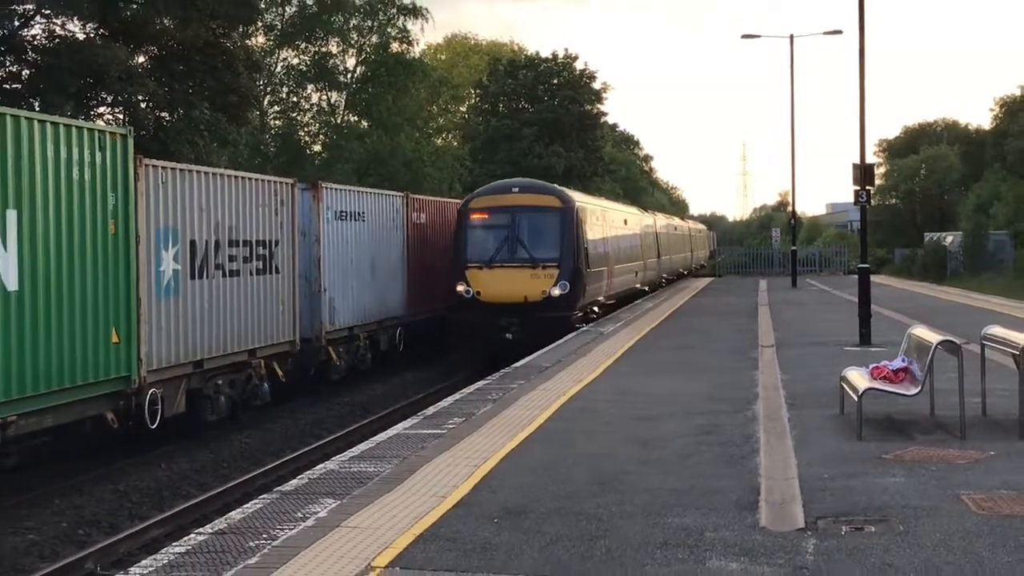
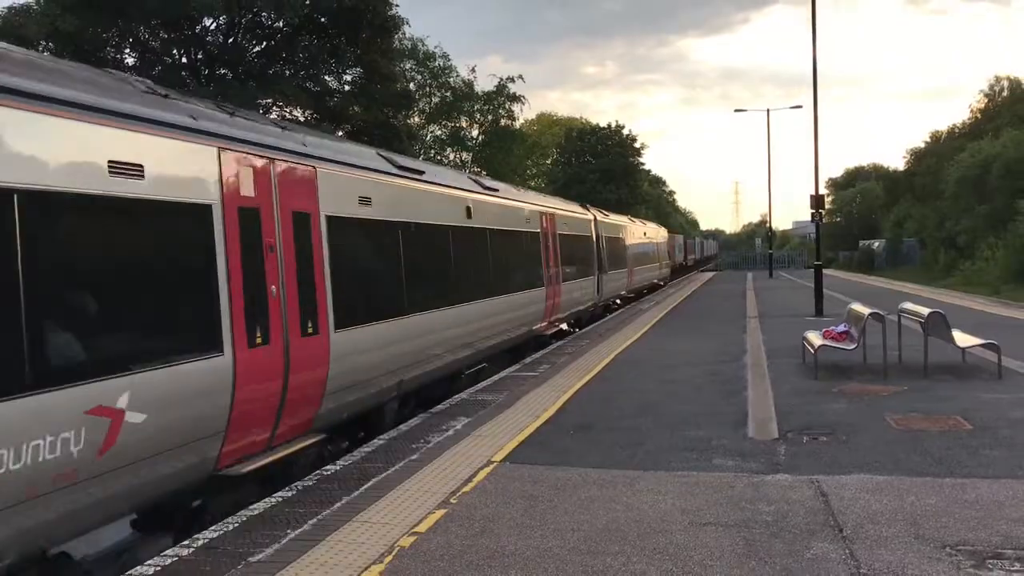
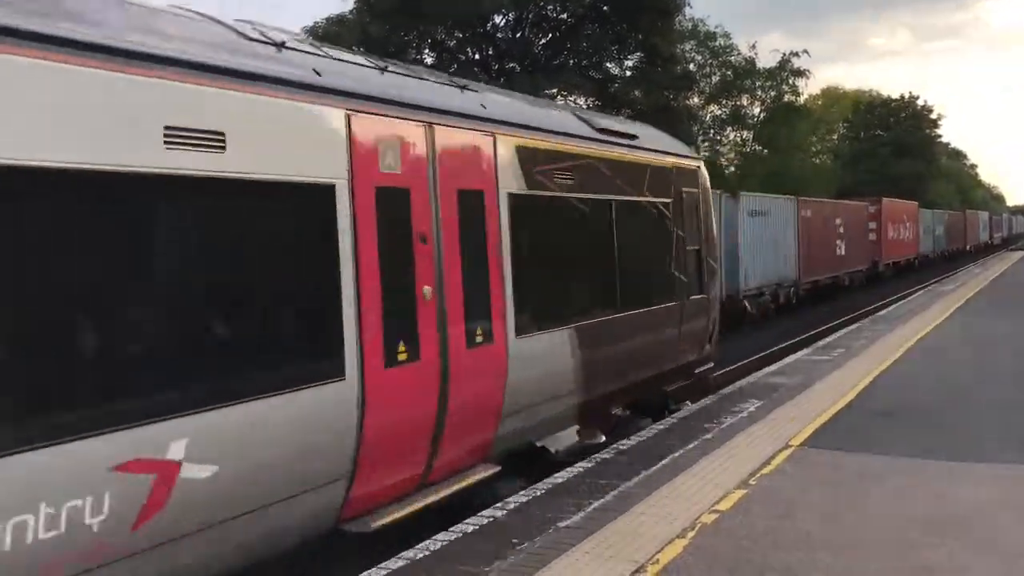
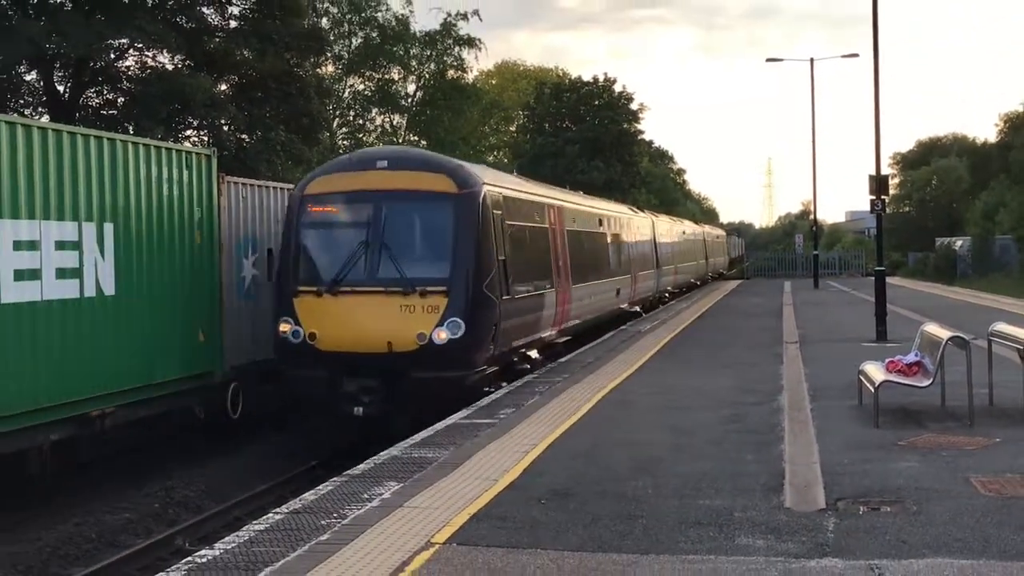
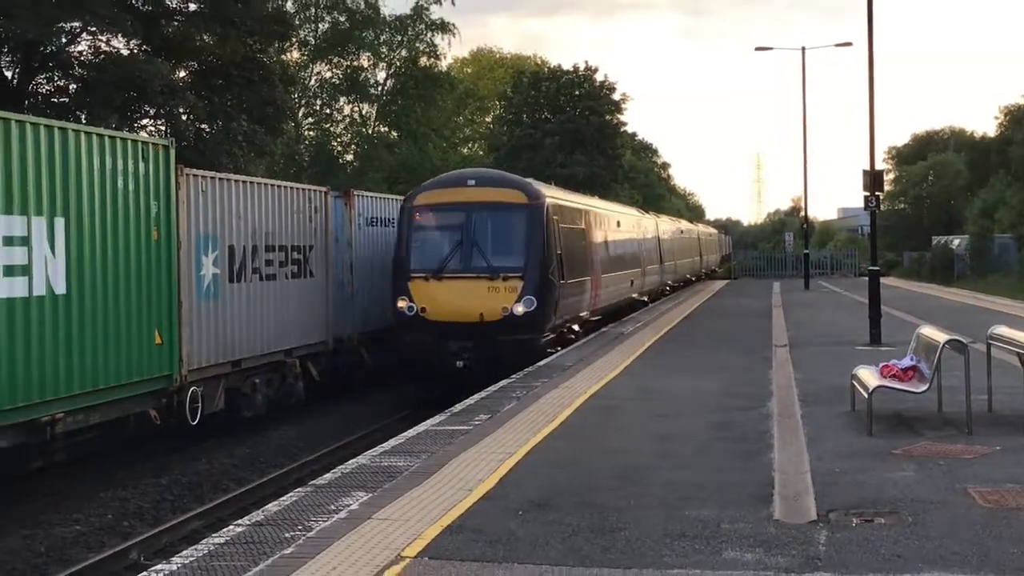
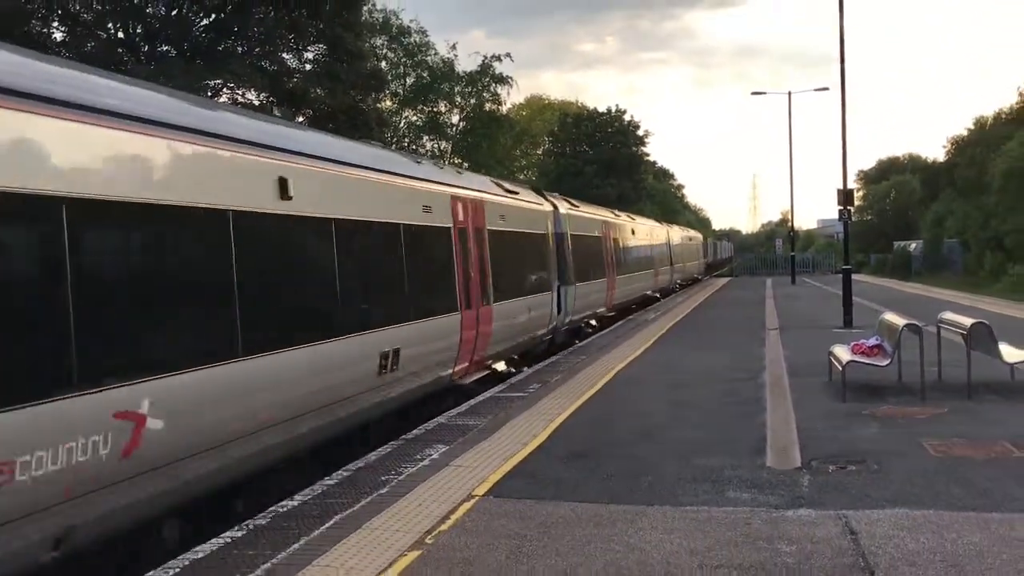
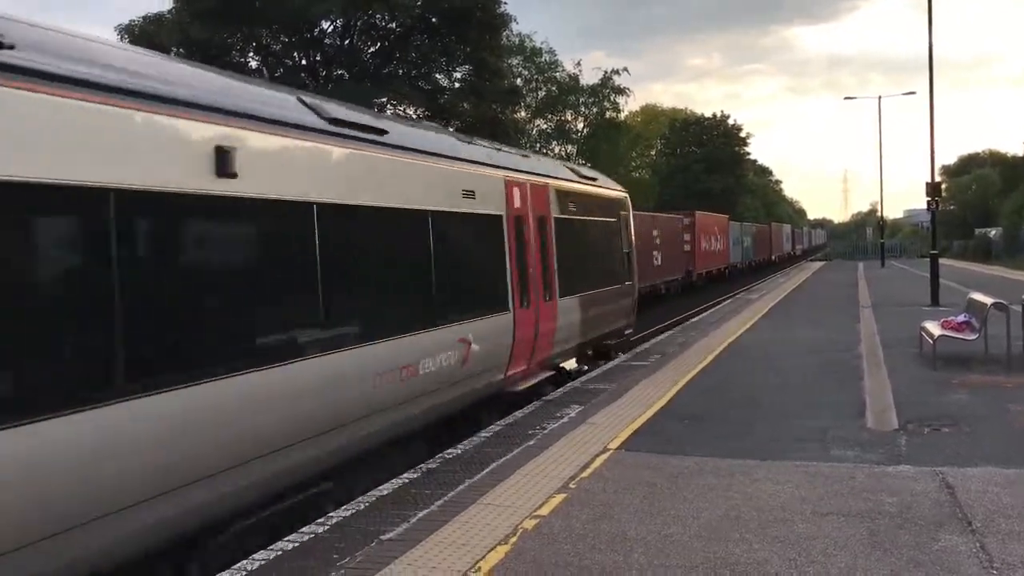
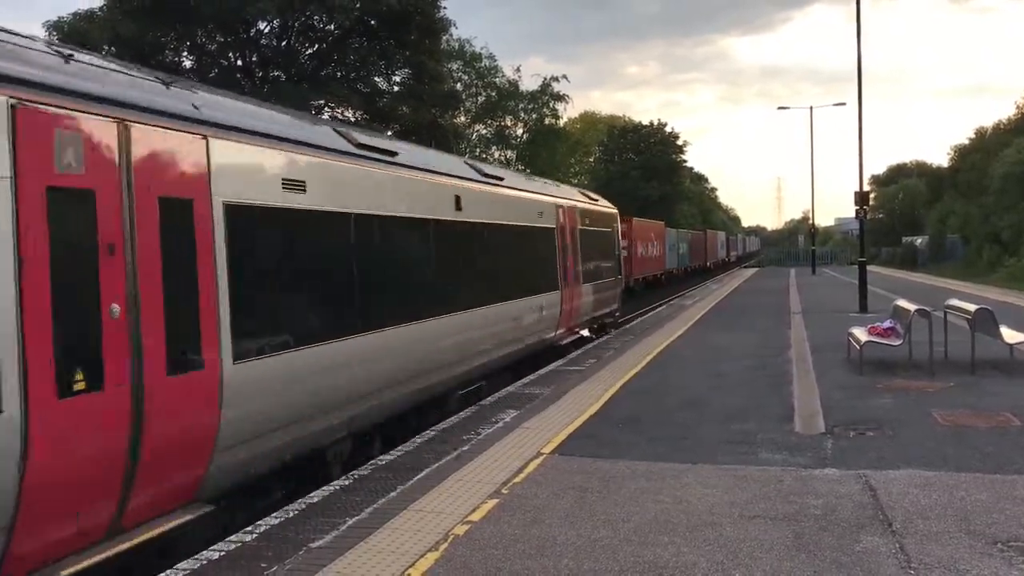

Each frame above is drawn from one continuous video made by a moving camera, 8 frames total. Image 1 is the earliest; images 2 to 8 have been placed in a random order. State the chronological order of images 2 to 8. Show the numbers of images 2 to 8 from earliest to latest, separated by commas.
5, 4, 6, 2, 8, 7, 3
